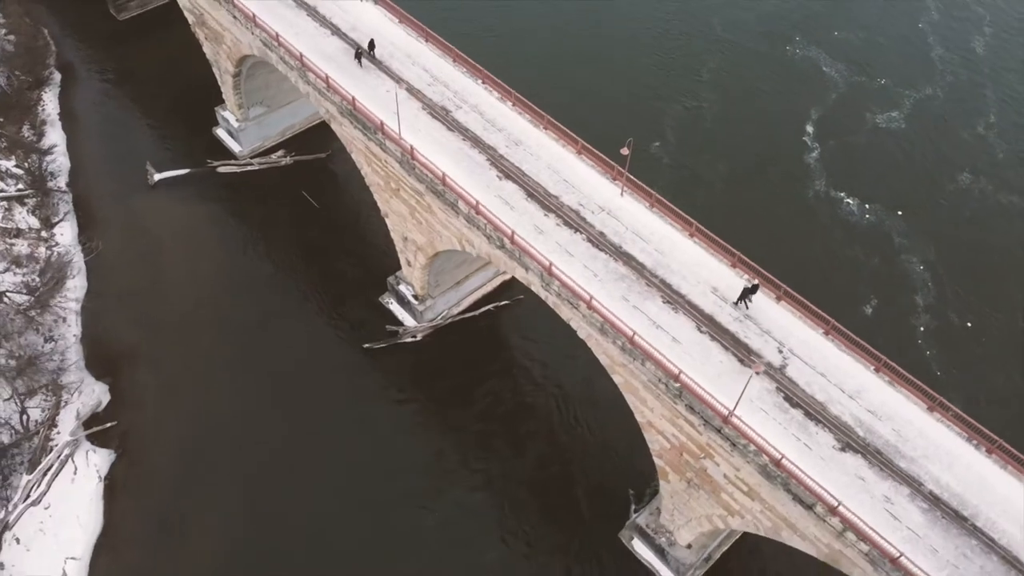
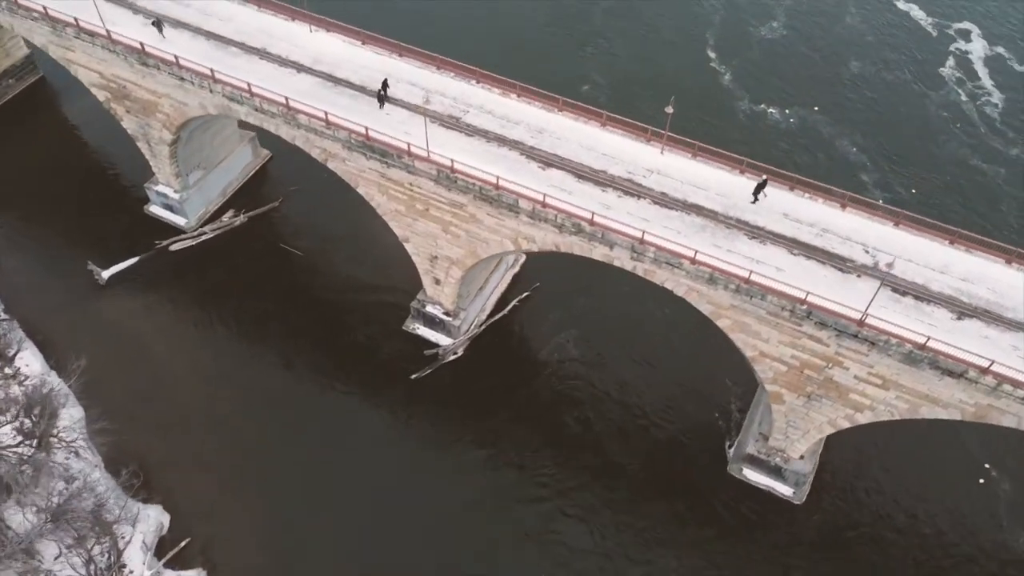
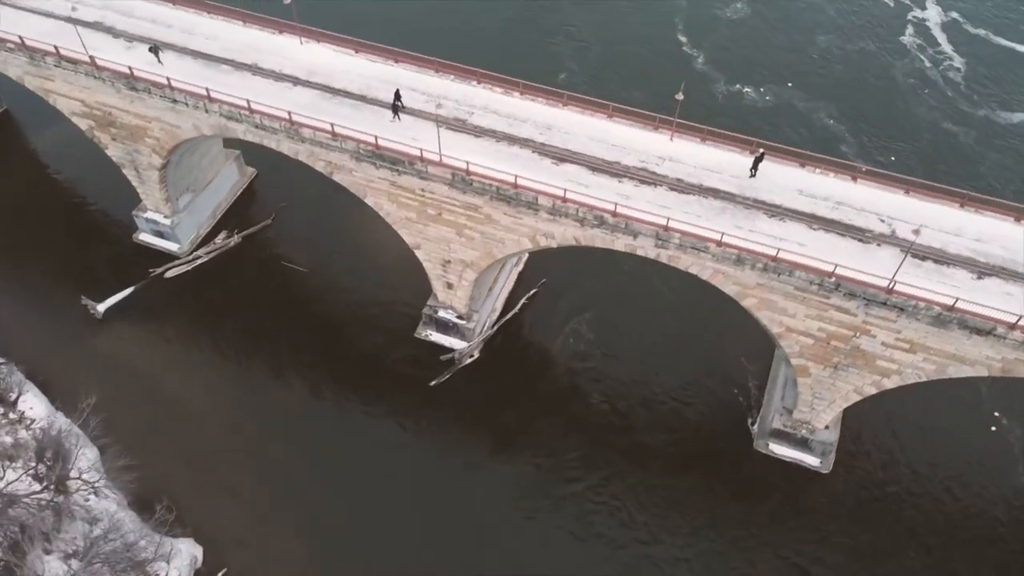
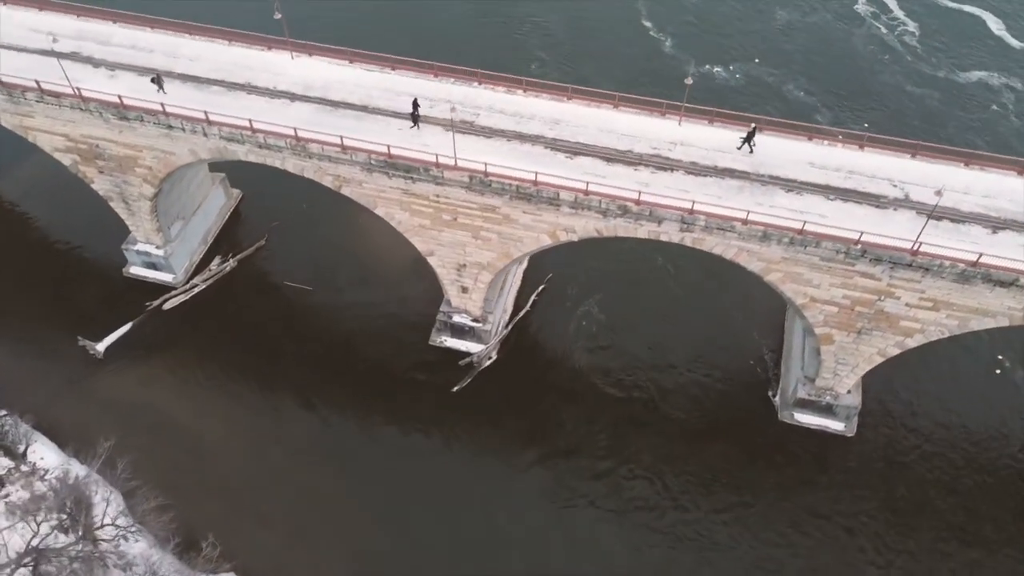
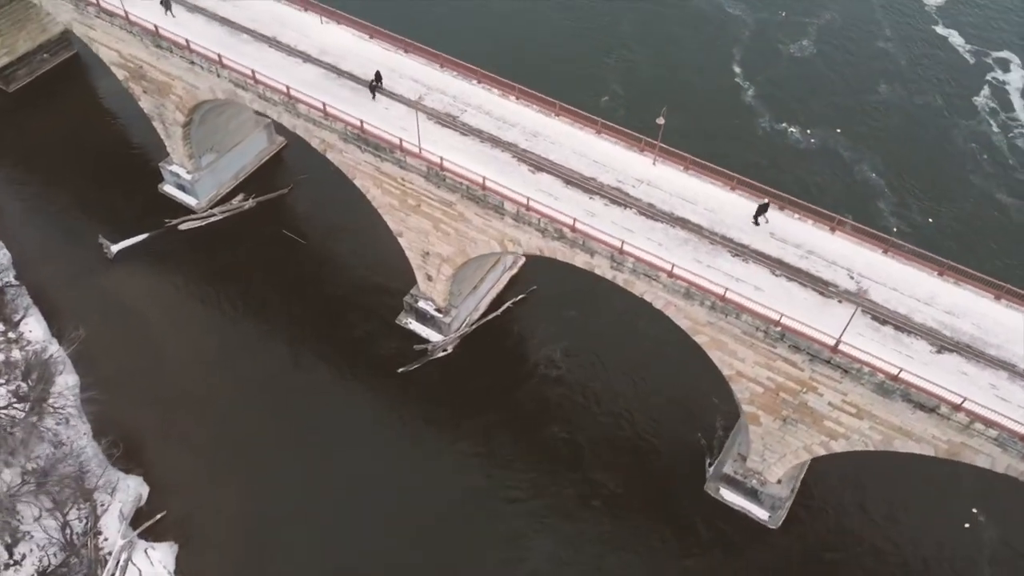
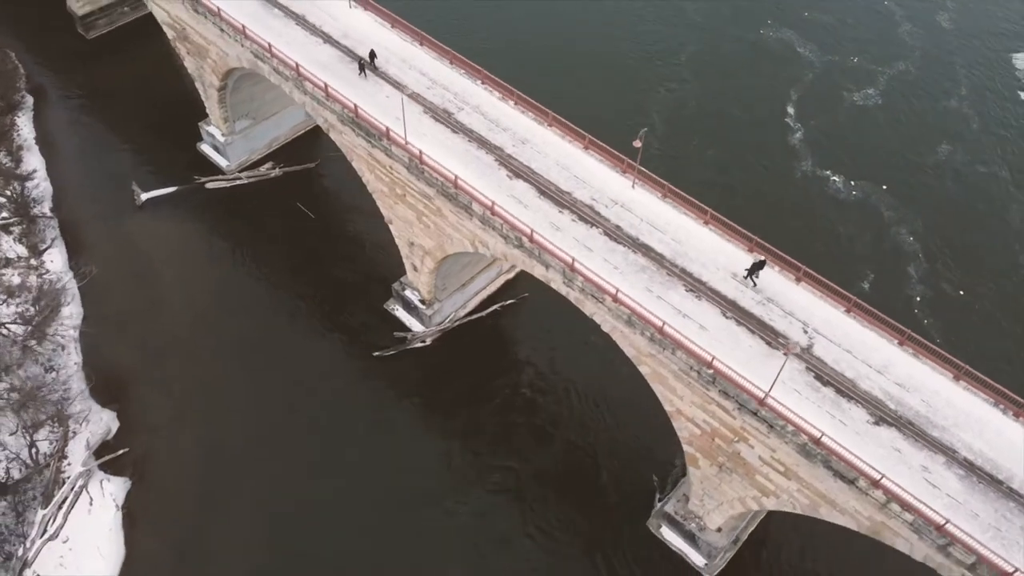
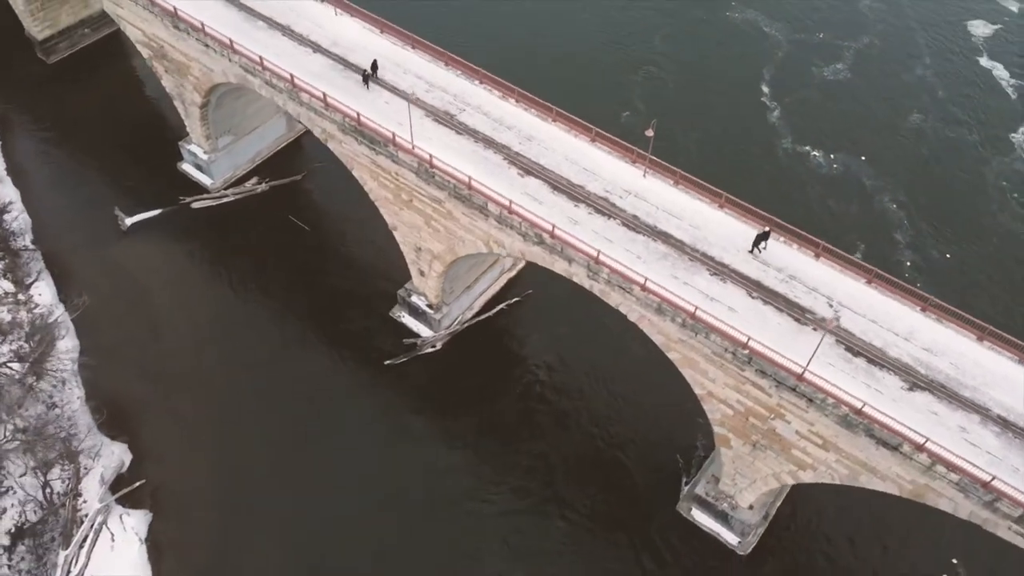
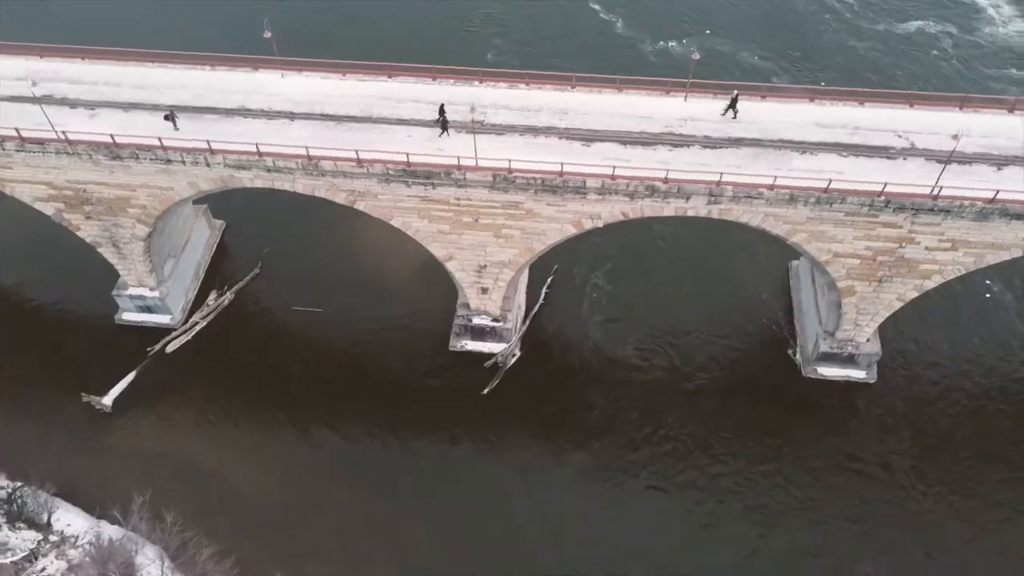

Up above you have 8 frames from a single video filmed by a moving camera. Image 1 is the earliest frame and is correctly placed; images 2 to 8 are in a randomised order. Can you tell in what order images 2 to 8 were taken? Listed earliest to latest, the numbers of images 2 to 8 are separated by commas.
6, 7, 5, 2, 3, 4, 8
